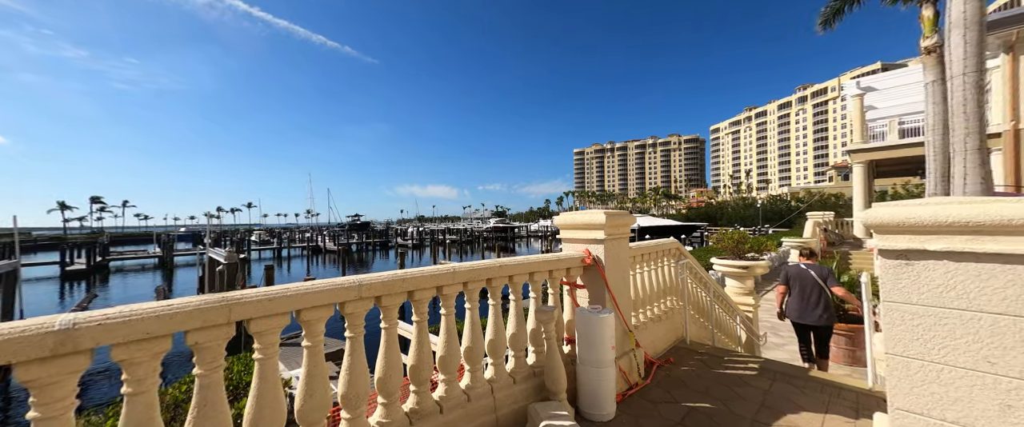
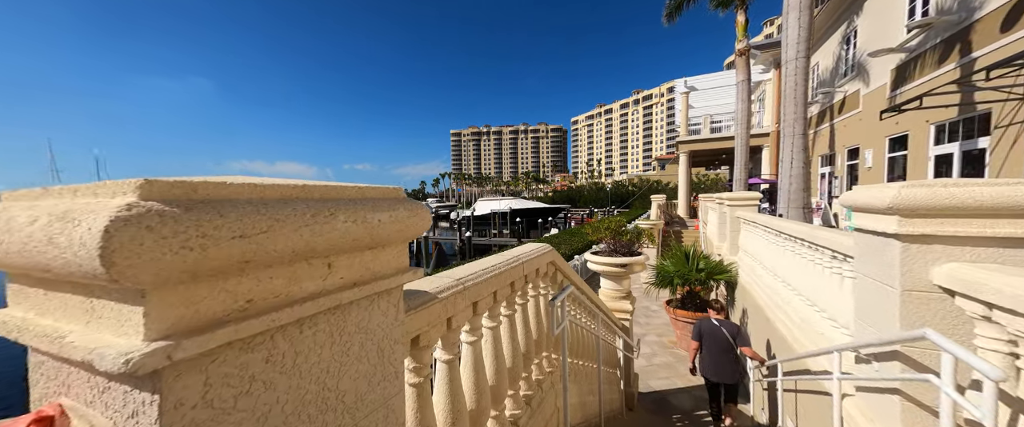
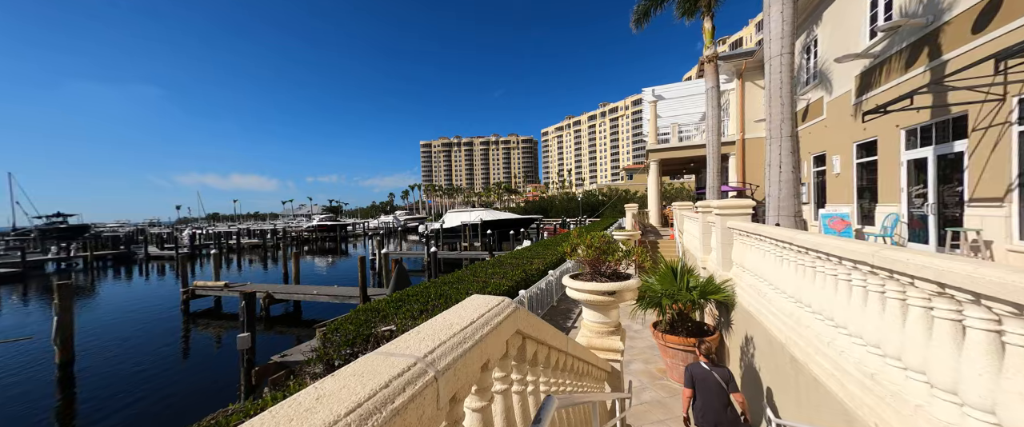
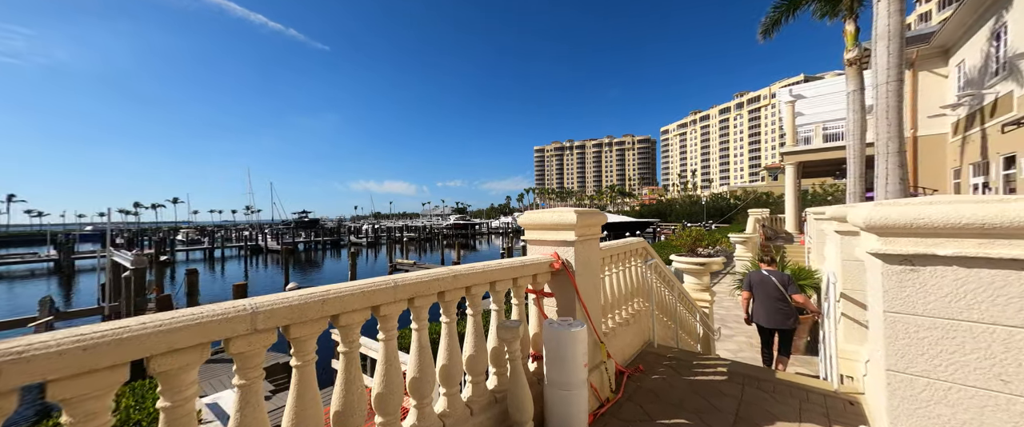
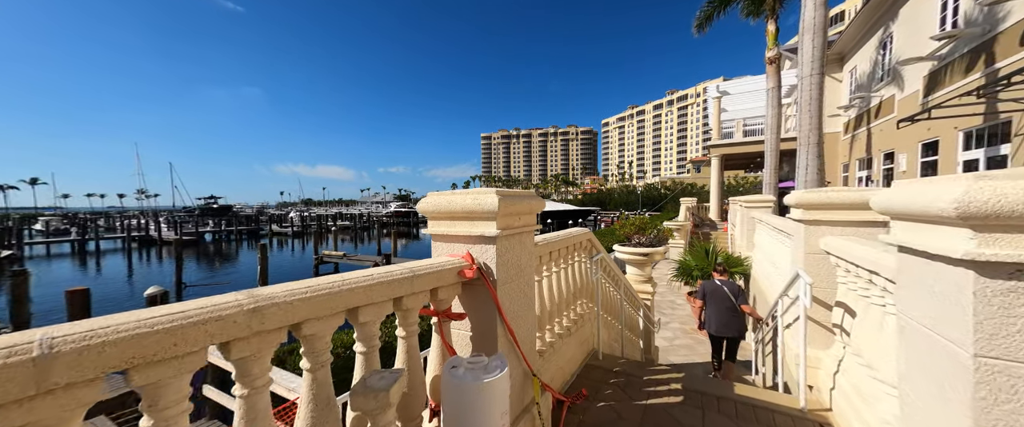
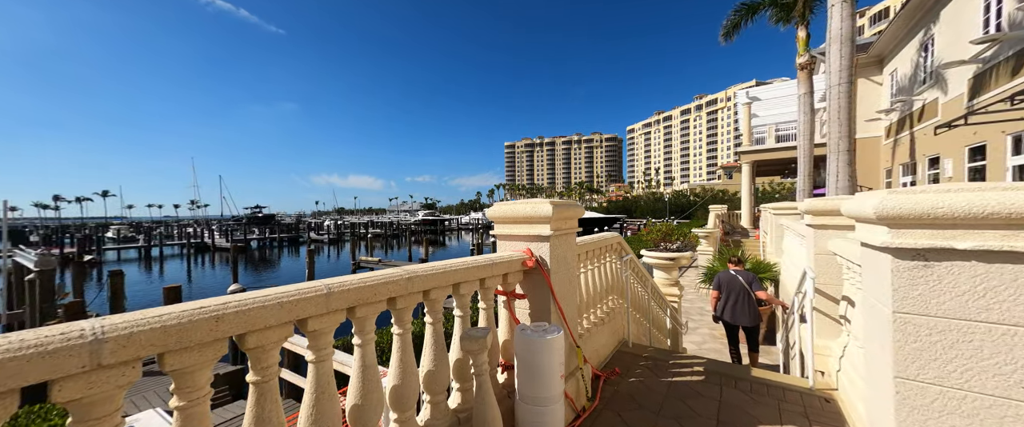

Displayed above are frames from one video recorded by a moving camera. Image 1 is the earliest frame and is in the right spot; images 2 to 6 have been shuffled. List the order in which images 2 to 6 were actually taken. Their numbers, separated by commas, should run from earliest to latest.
4, 6, 5, 2, 3
